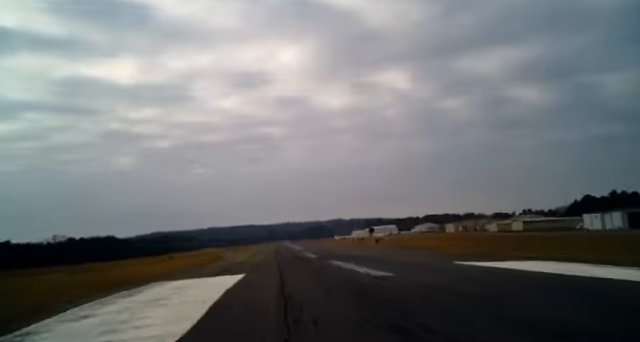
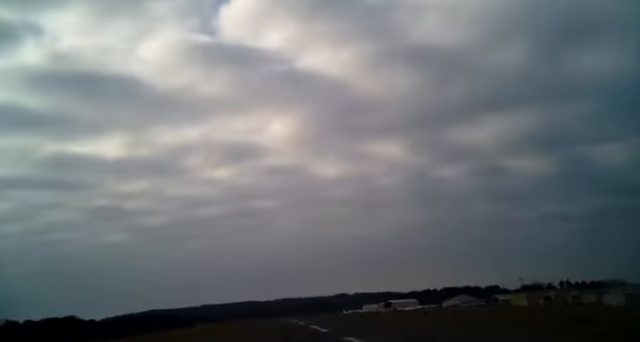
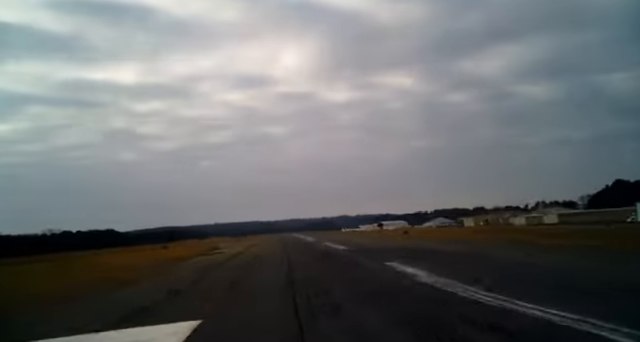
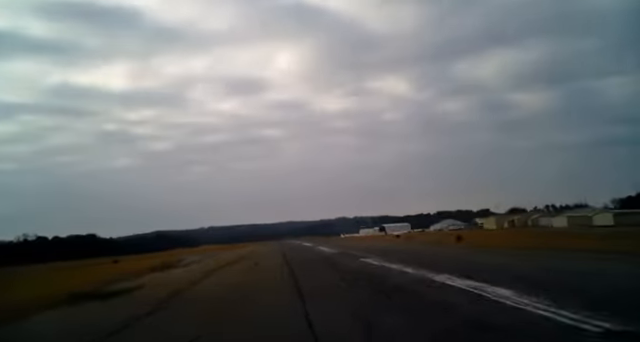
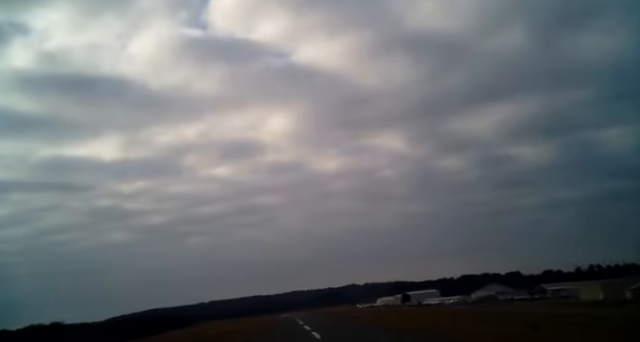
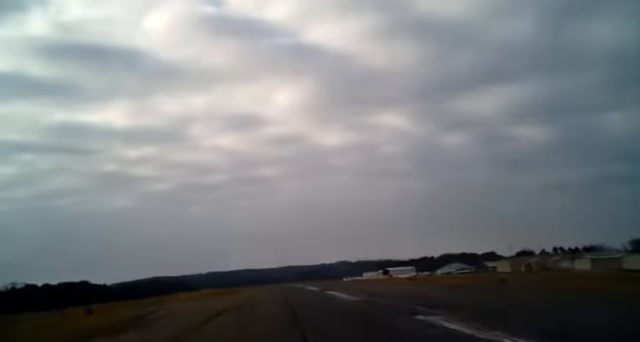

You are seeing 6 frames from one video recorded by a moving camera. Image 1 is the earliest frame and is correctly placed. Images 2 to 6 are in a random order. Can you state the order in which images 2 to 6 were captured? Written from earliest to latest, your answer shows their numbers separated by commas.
3, 4, 6, 2, 5
